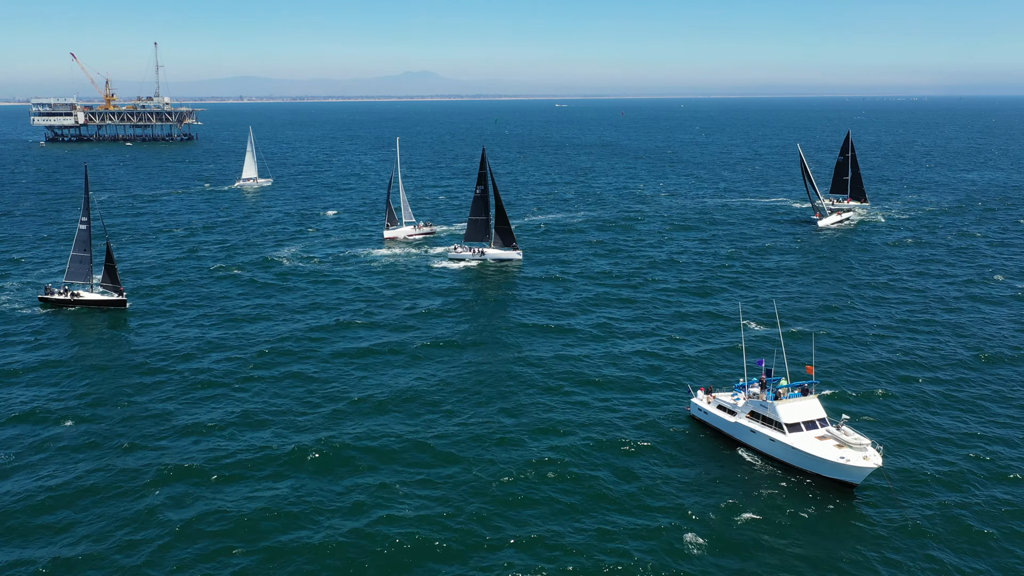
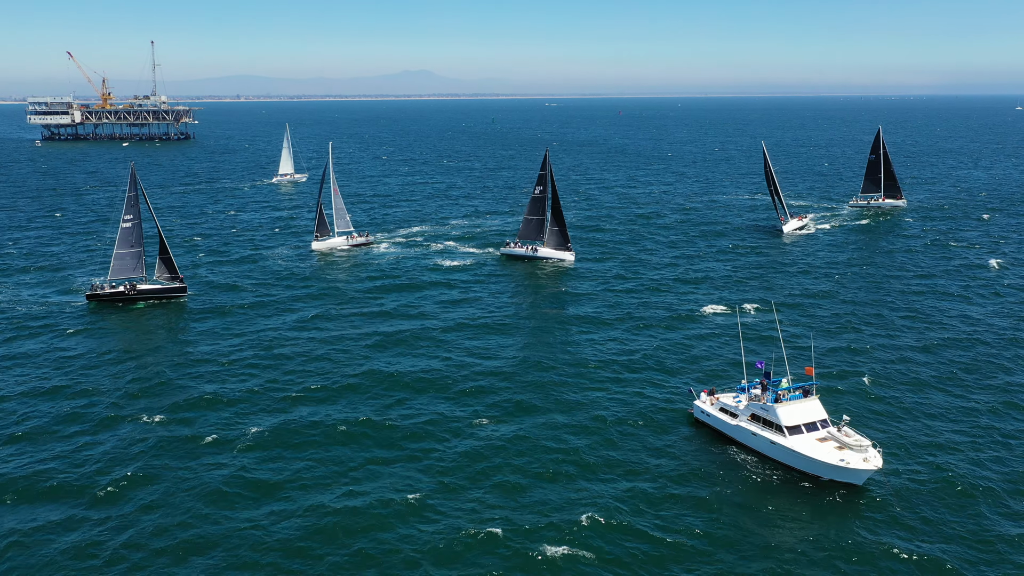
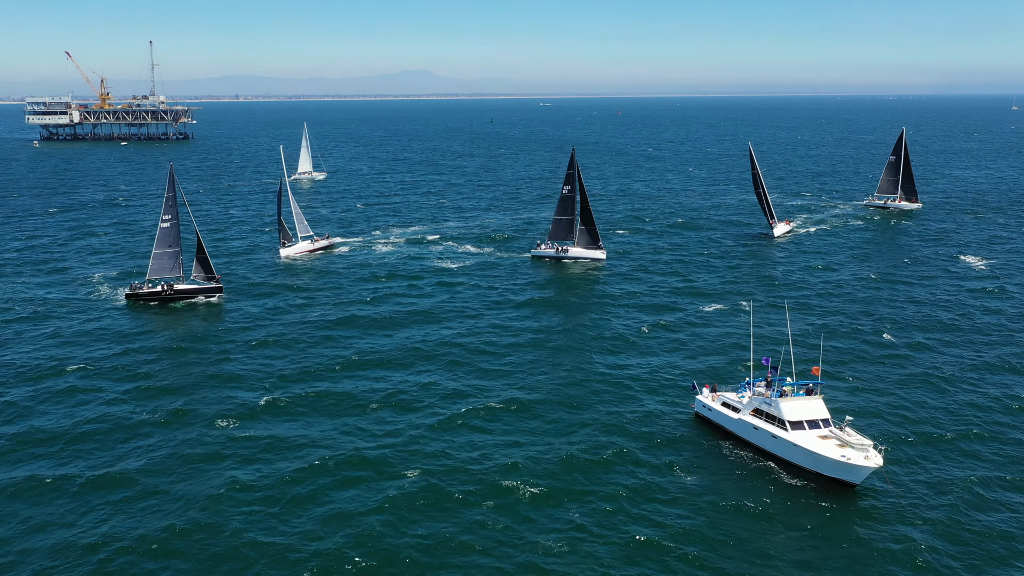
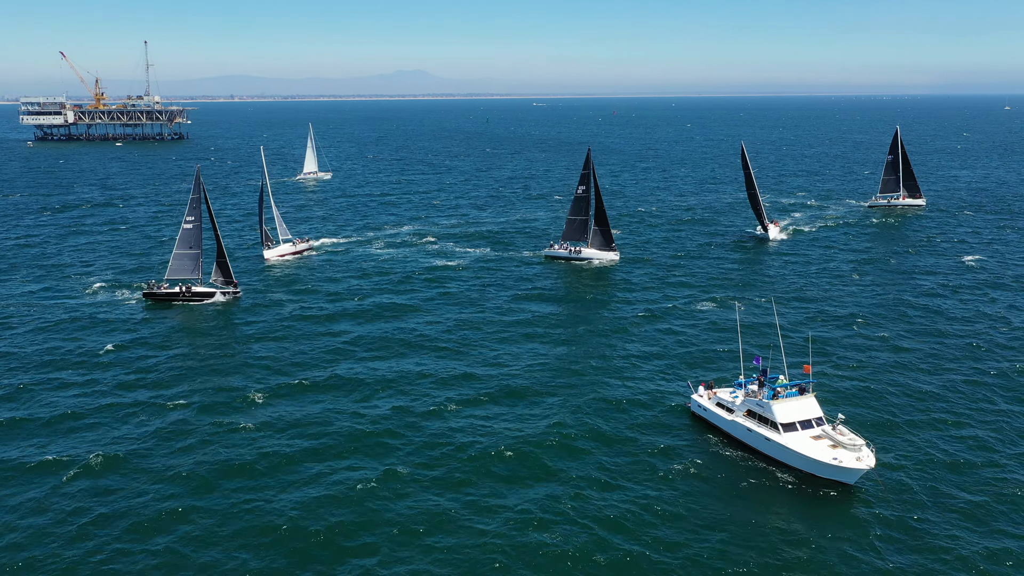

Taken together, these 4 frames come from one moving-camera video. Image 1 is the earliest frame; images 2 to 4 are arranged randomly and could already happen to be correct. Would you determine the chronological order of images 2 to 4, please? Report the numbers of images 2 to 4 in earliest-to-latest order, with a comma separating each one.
2, 3, 4
